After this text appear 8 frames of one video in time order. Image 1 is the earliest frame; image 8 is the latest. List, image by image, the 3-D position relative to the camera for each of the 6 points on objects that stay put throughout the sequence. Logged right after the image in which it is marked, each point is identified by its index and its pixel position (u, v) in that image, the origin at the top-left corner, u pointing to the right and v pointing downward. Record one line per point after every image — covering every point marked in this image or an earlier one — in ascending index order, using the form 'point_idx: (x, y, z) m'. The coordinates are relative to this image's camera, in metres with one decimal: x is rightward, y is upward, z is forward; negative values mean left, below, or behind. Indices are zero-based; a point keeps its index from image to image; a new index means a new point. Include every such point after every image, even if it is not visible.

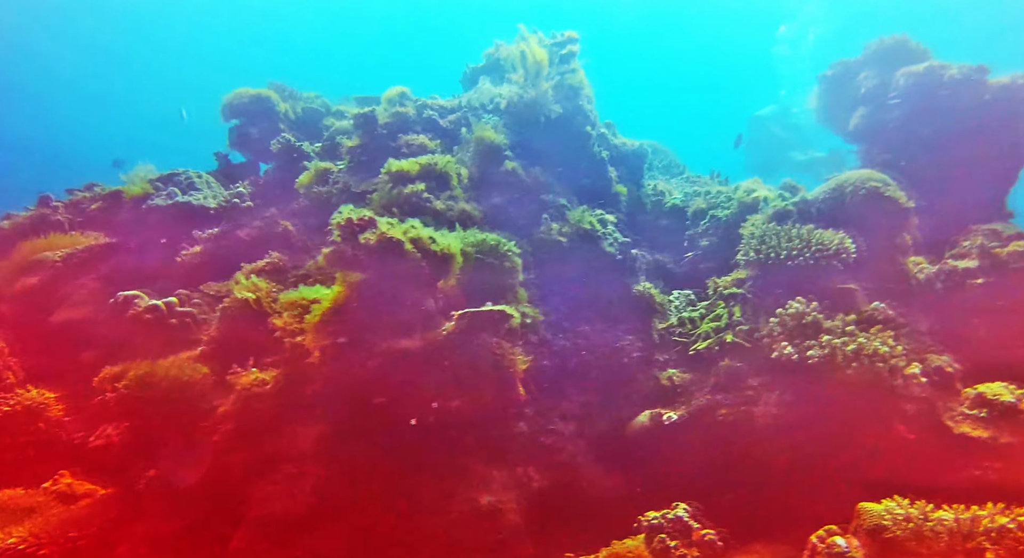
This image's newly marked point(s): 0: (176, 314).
0: (-4.6, -0.5, +10.6) m
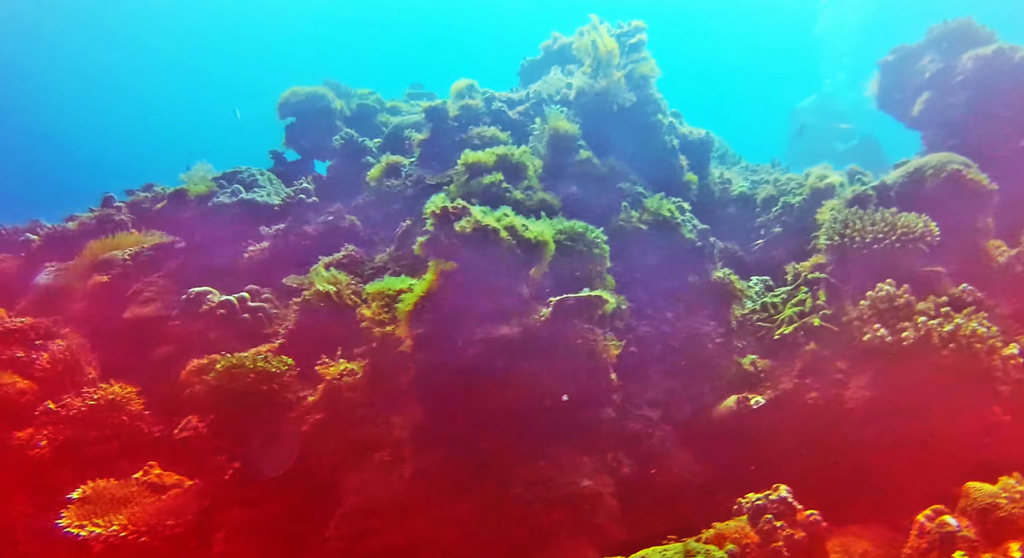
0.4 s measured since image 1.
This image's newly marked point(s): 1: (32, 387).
0: (-3.7, -0.4, +10.8) m
1: (-6.4, -1.4, +10.2) m
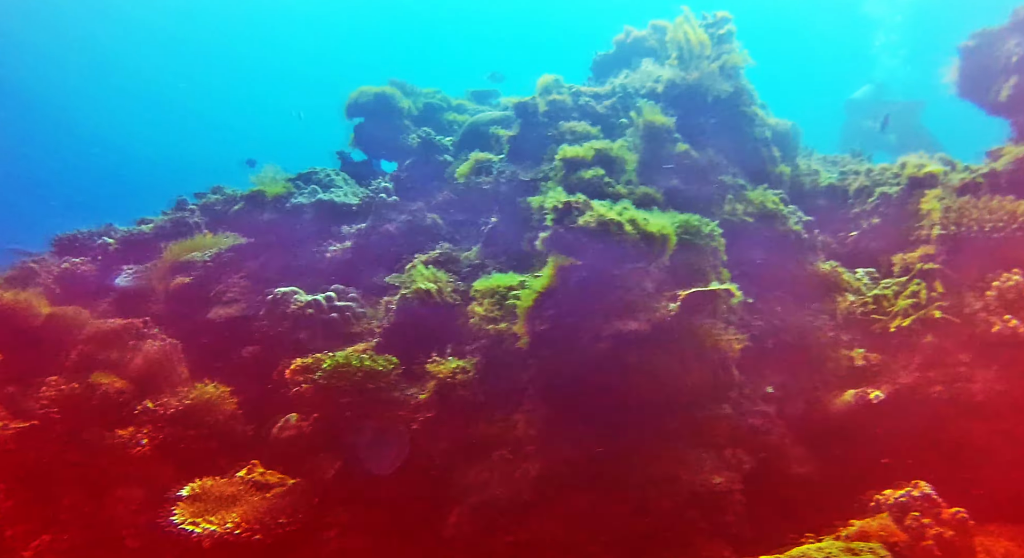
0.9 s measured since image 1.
0: (-2.5, -0.4, +10.9) m
1: (-5.2, -1.4, +10.4) m
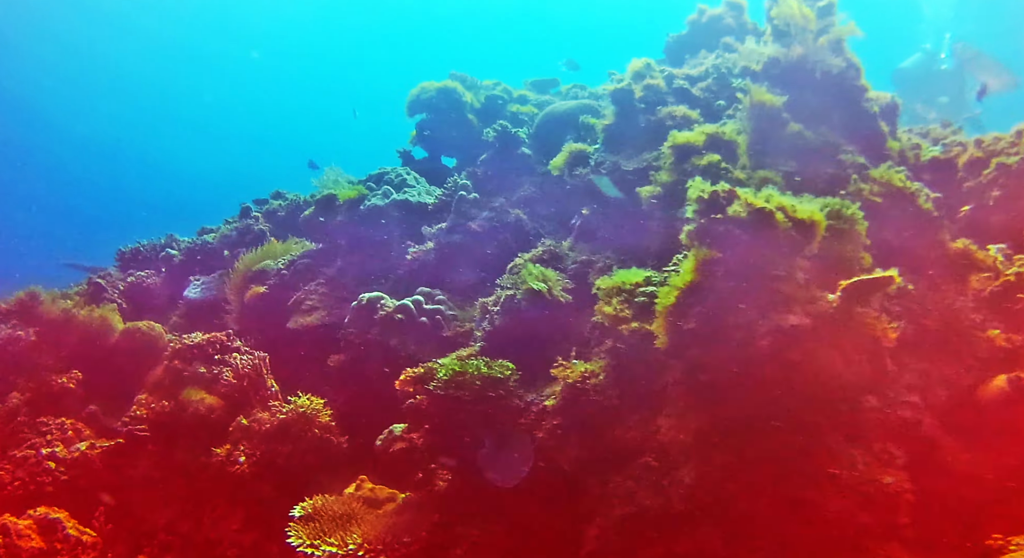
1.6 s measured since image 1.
0: (-1.2, -0.5, +10.6) m
1: (-3.9, -1.6, +10.2) m
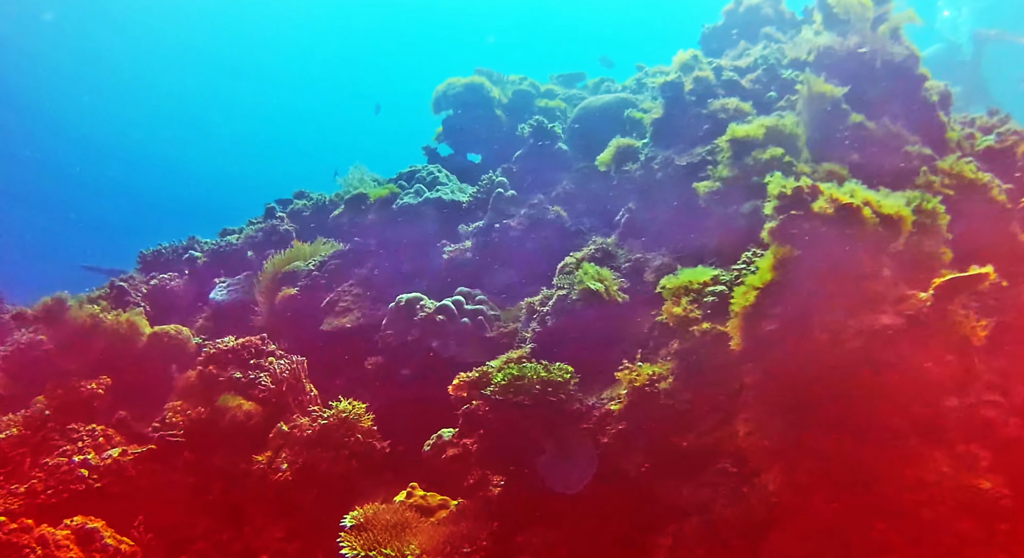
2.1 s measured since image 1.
0: (-0.6, -0.5, +10.3) m
1: (-3.3, -1.7, +10.0) m
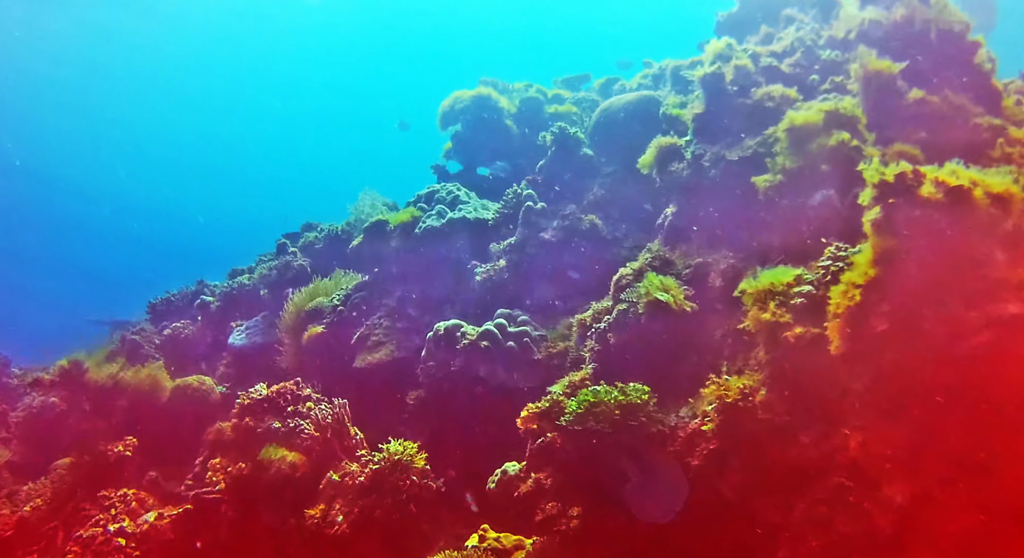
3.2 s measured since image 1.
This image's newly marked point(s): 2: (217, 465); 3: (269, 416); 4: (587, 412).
0: (0.0, -0.7, +9.8) m
1: (-2.5, -2.2, +9.4) m
2: (-3.6, -2.3, +9.6) m
3: (-3.2, -1.8, +10.0) m
4: (+0.7, -1.2, +7.0) m
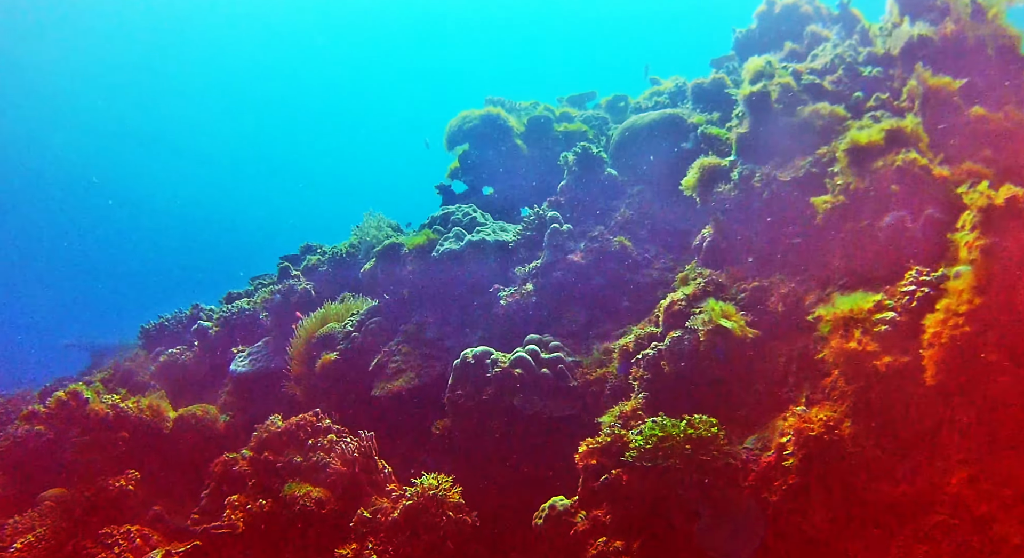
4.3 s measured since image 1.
0: (+0.4, -1.0, +9.5) m
1: (-2.1, -2.5, +8.9) m
2: (-3.1, -2.6, +9.0) m
3: (-2.7, -2.1, +9.5) m
4: (+1.2, -1.4, +6.7) m
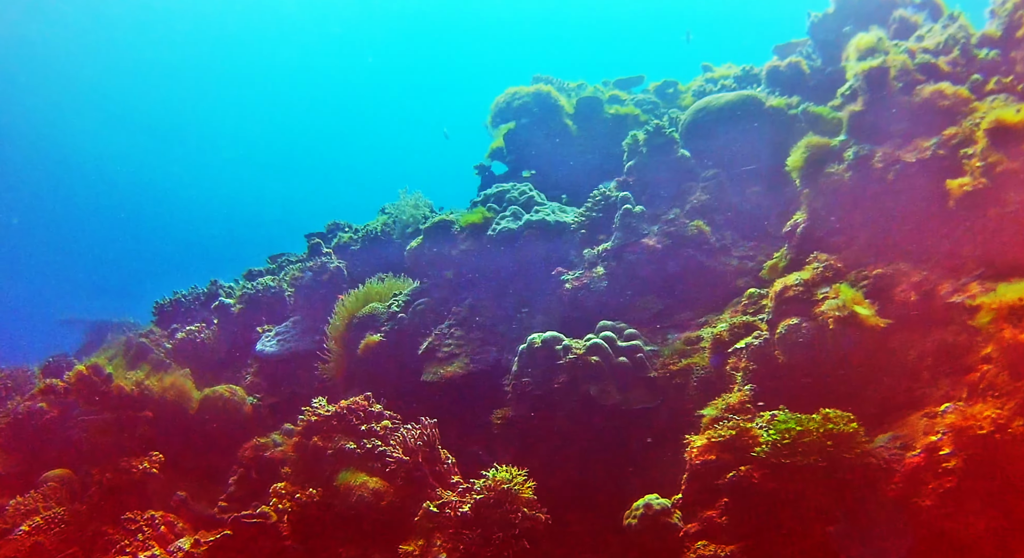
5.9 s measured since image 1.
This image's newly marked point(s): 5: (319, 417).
0: (+1.3, -0.8, +8.8) m
1: (-1.2, -2.2, +8.3) m
2: (-2.3, -2.3, +8.3) m
3: (-1.9, -1.8, +8.8) m
4: (+2.1, -1.3, +6.1) m
5: (-2.2, -1.6, +9.0) m
